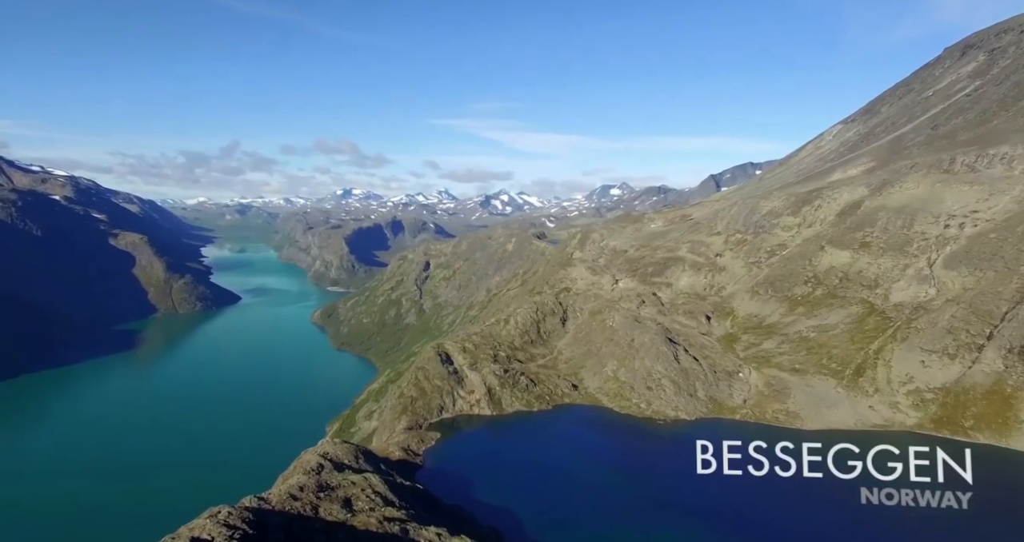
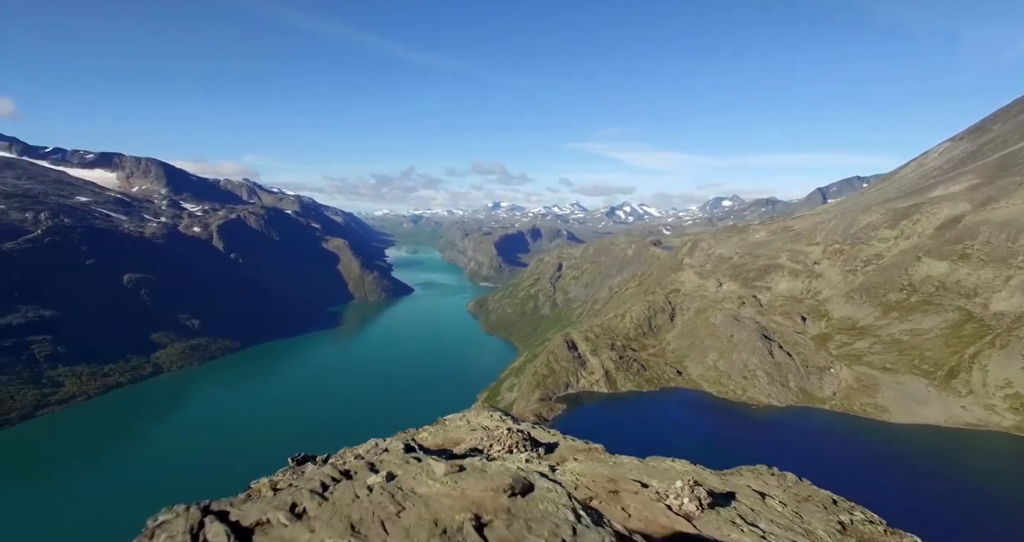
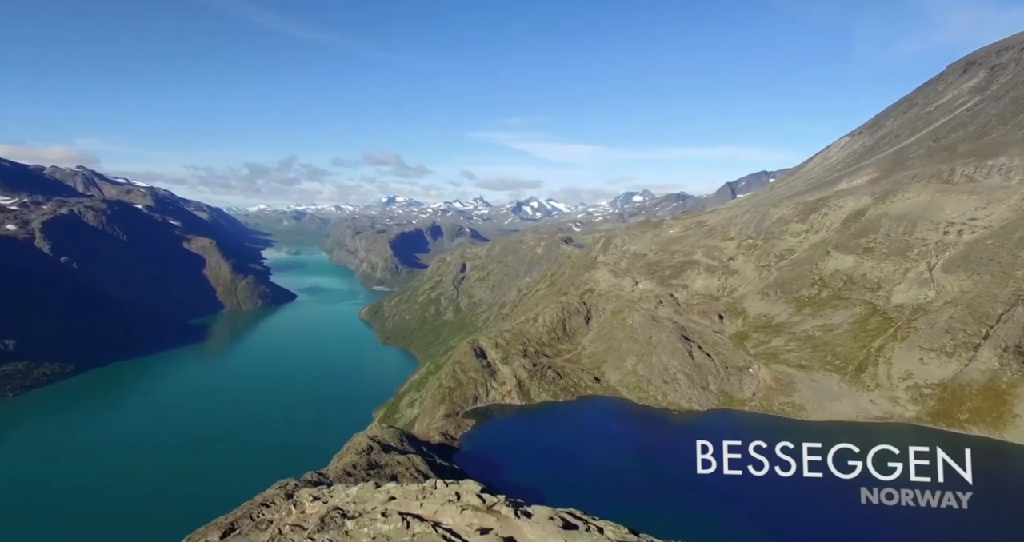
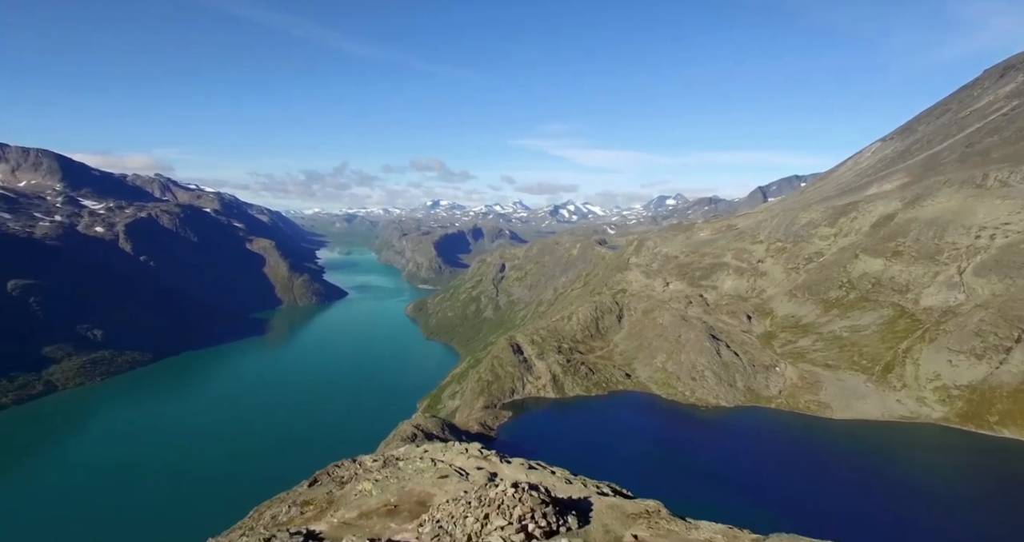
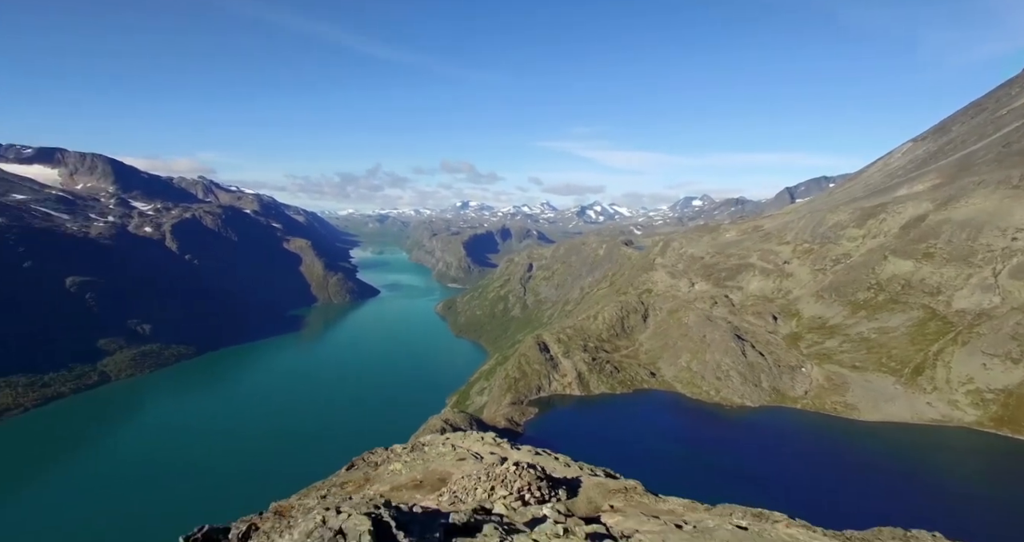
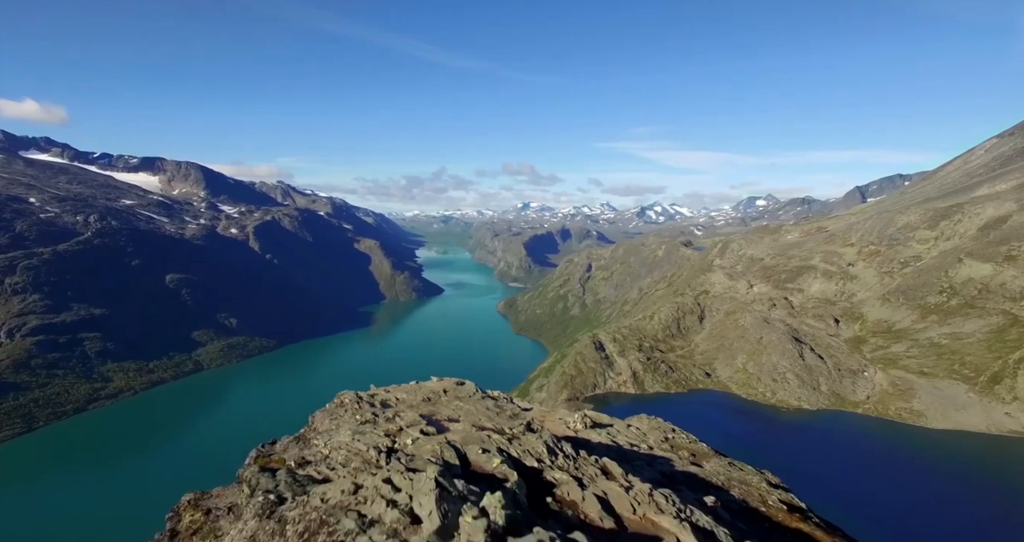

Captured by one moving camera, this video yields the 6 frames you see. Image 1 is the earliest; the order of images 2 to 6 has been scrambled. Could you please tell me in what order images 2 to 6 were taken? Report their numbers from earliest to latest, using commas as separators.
3, 4, 5, 2, 6
